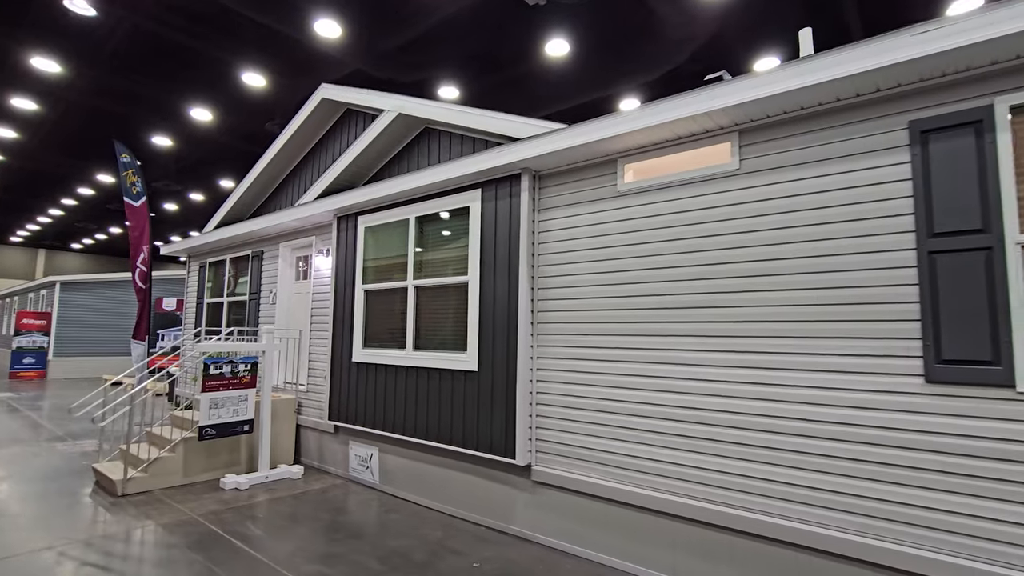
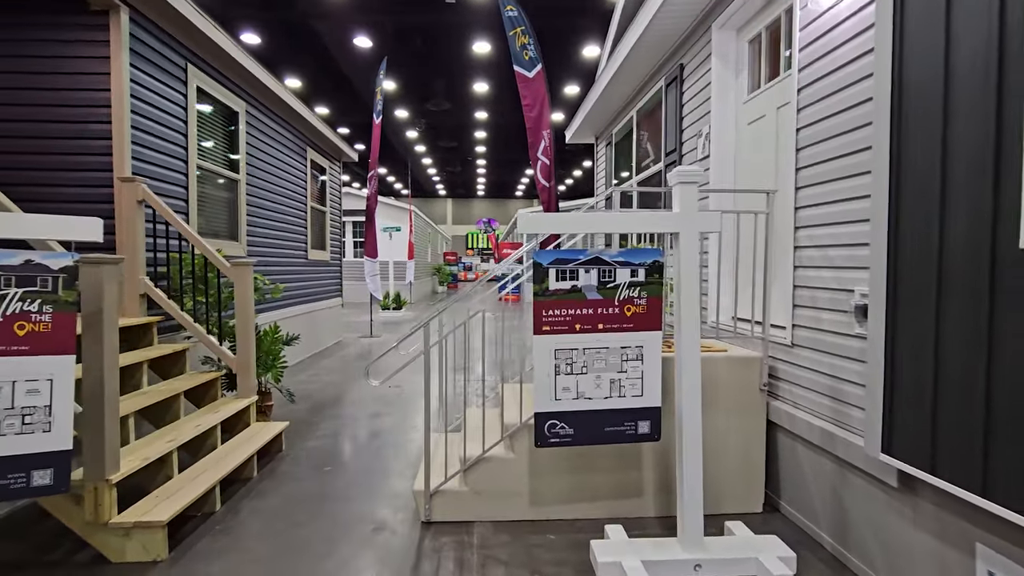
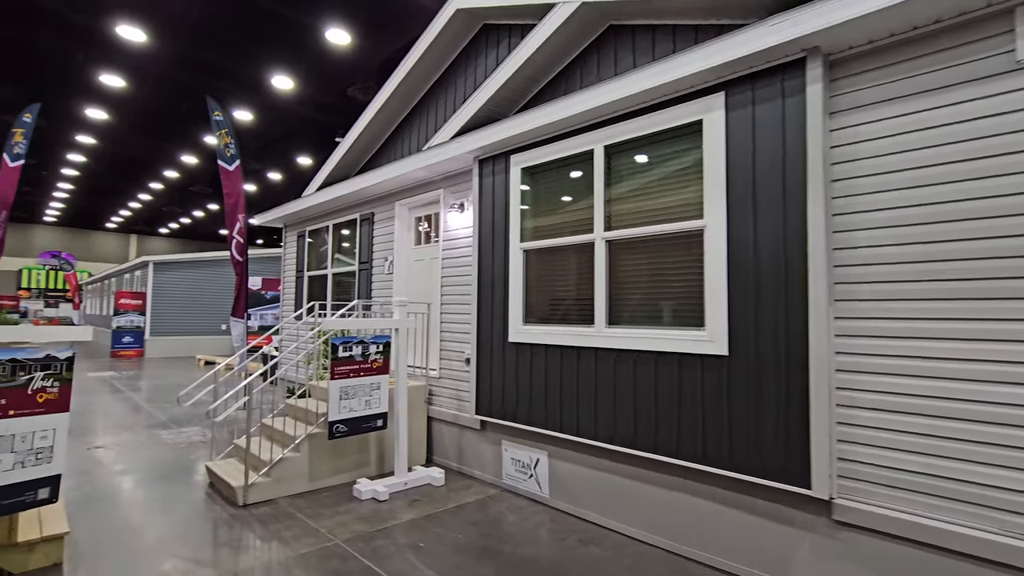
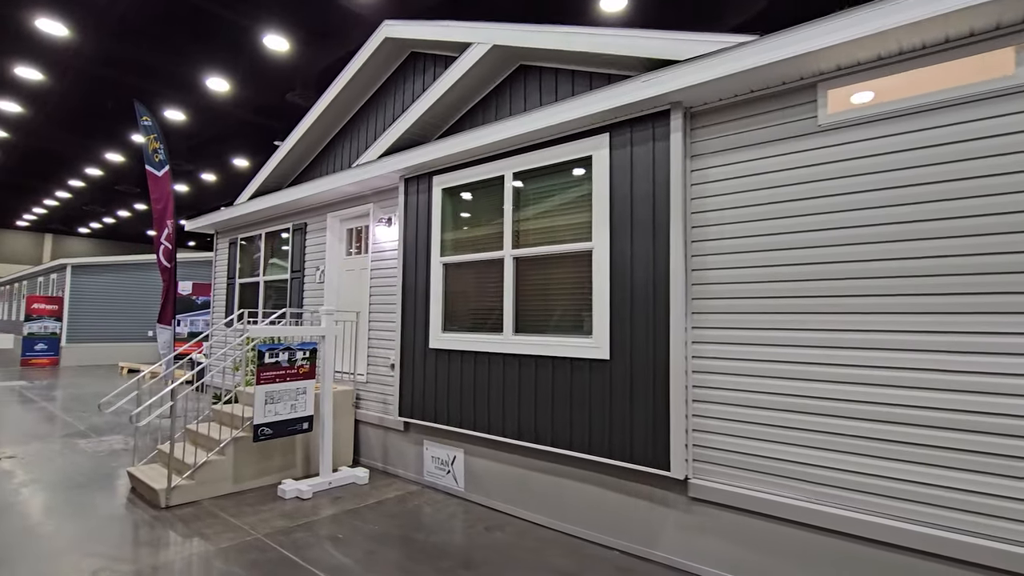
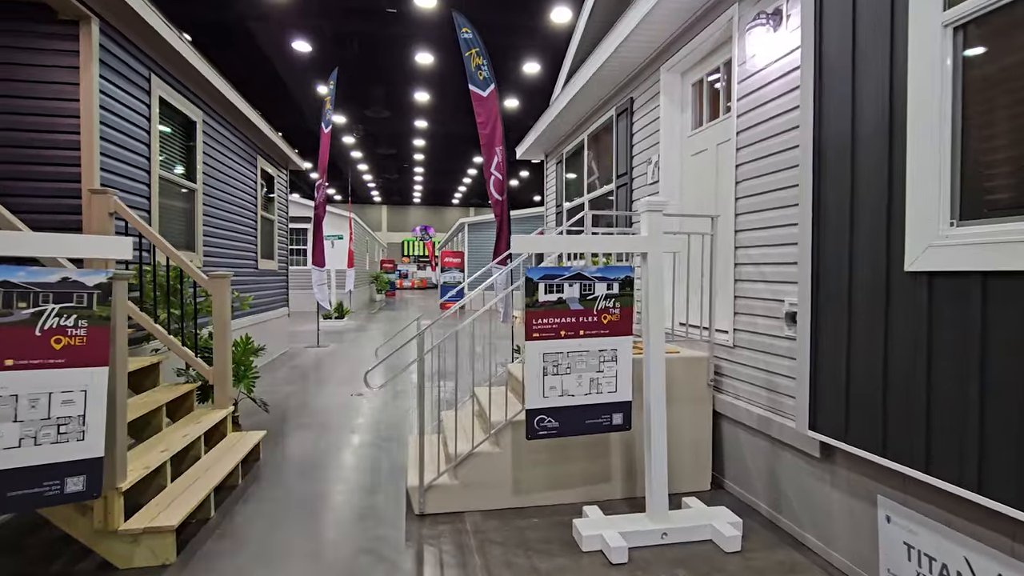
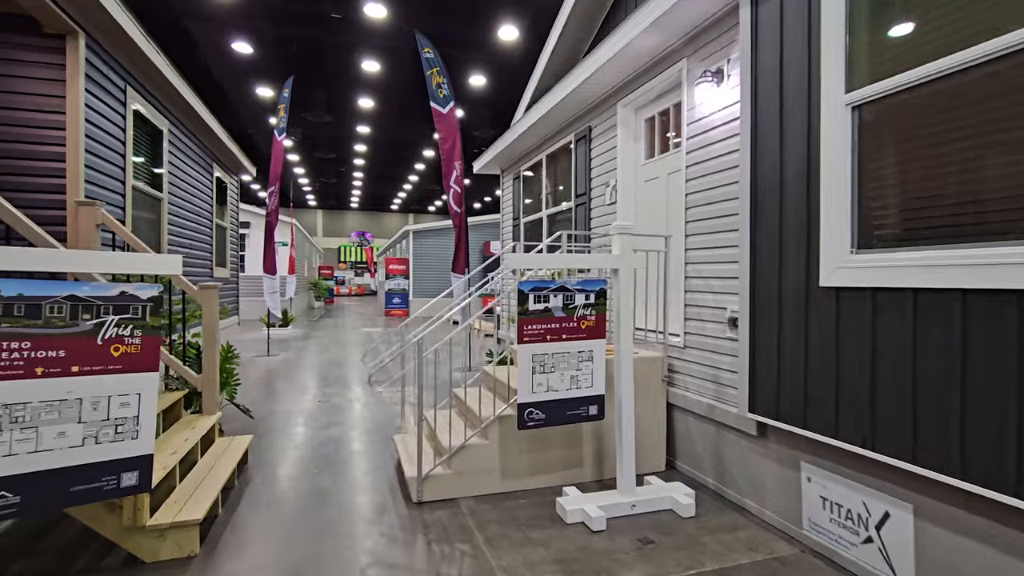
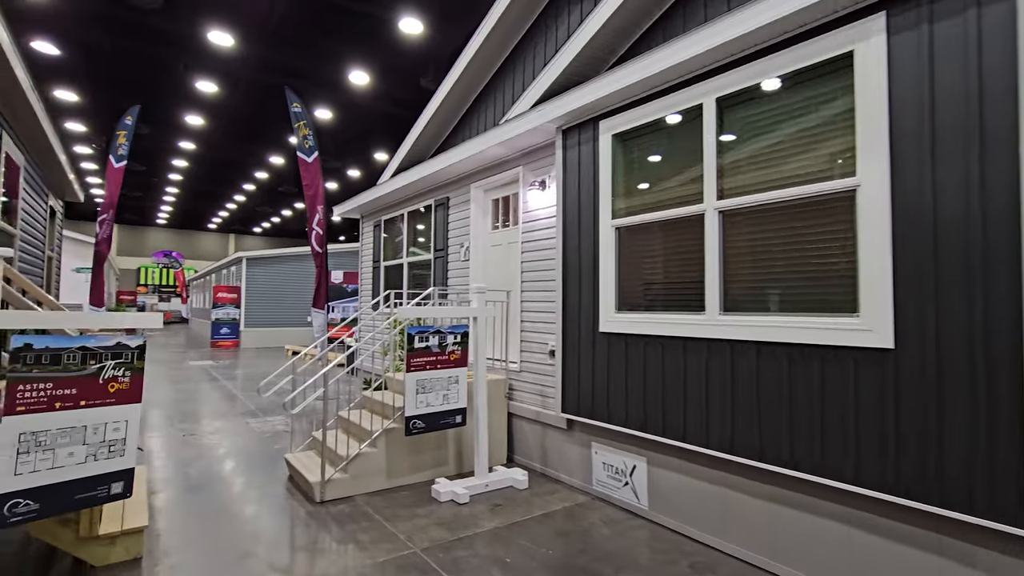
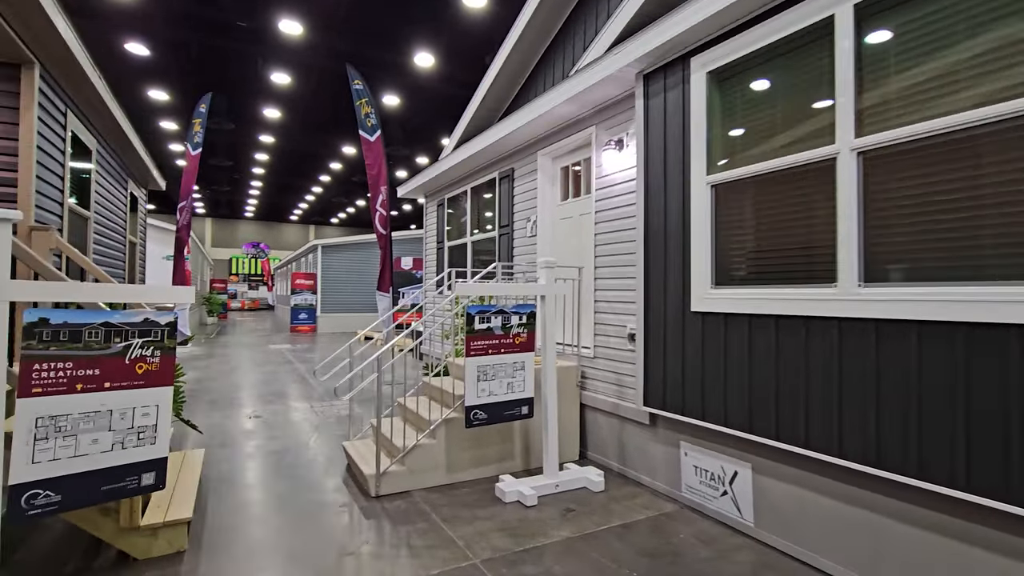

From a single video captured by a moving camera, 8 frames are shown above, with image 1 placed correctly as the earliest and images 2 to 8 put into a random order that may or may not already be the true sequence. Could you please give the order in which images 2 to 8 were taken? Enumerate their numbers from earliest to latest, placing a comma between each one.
4, 3, 7, 8, 6, 5, 2
